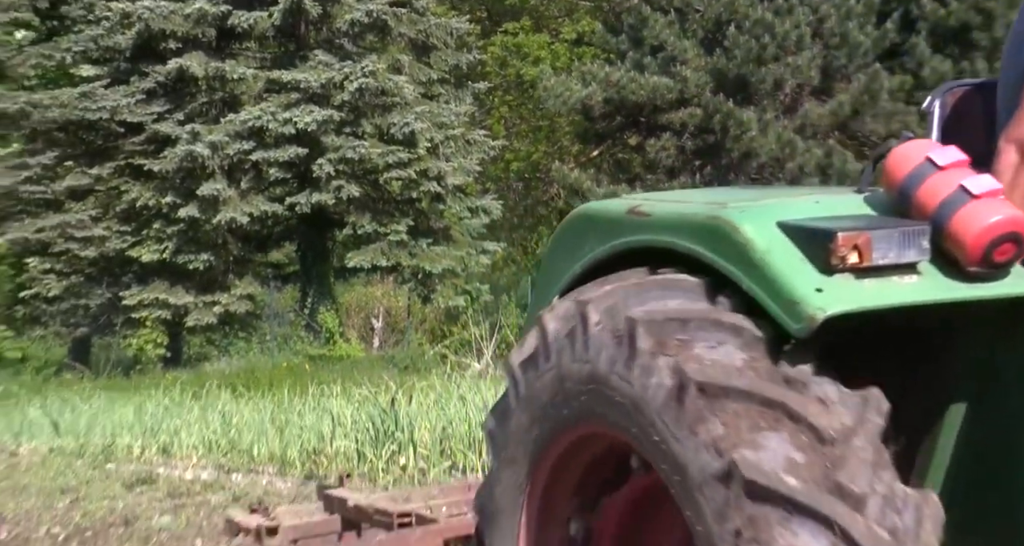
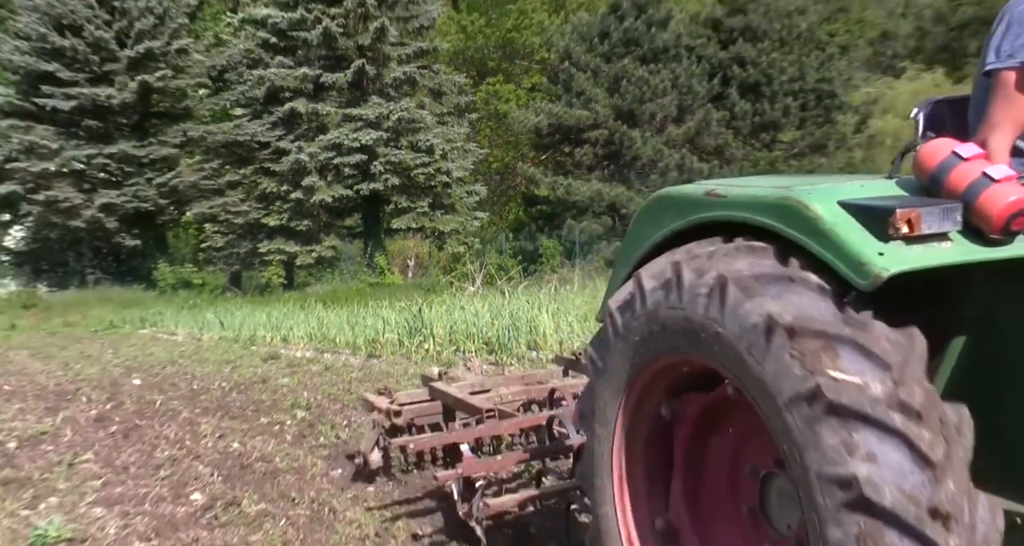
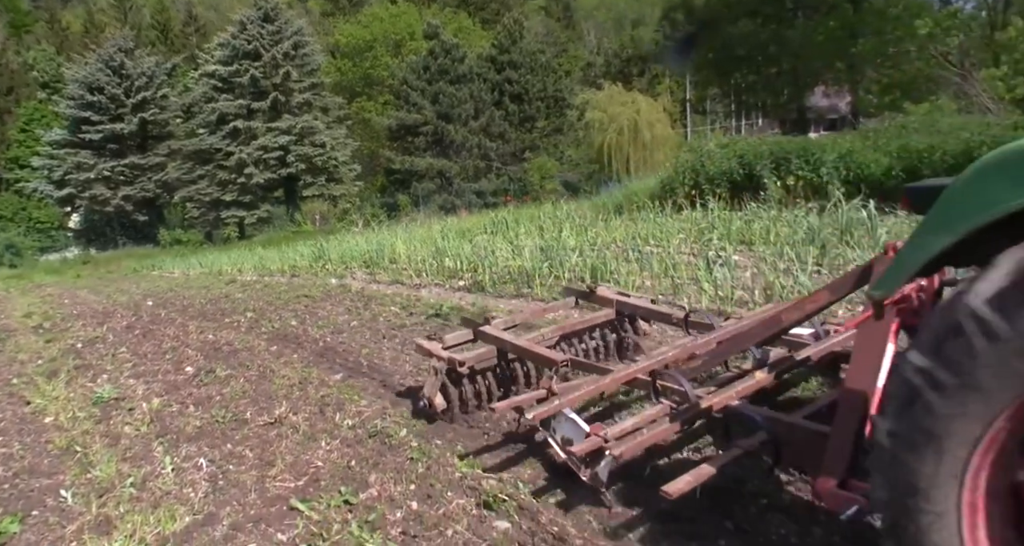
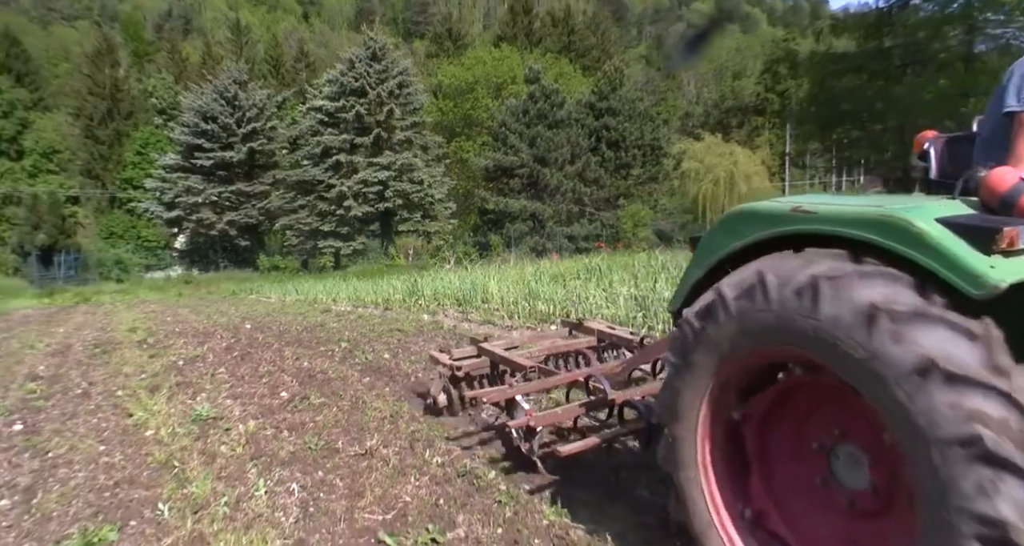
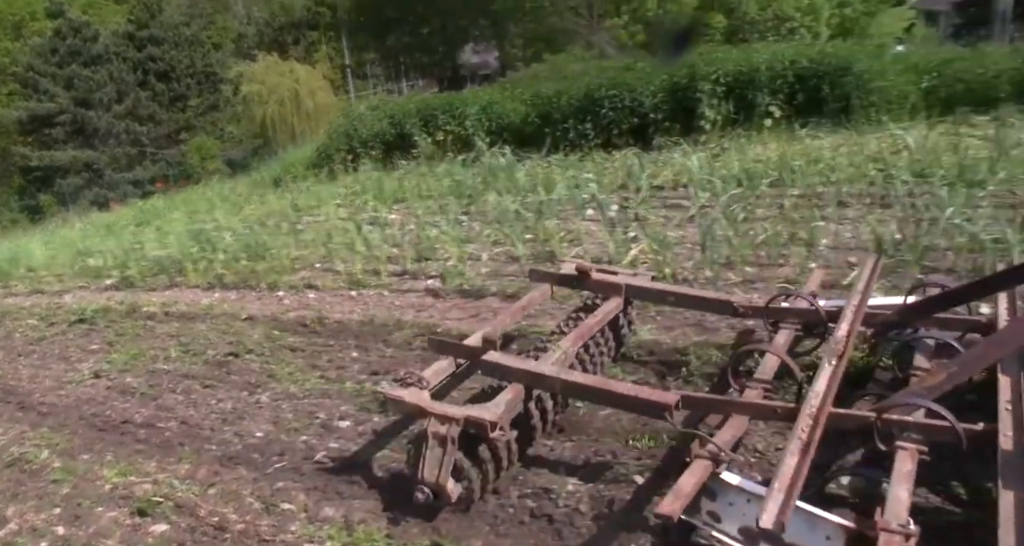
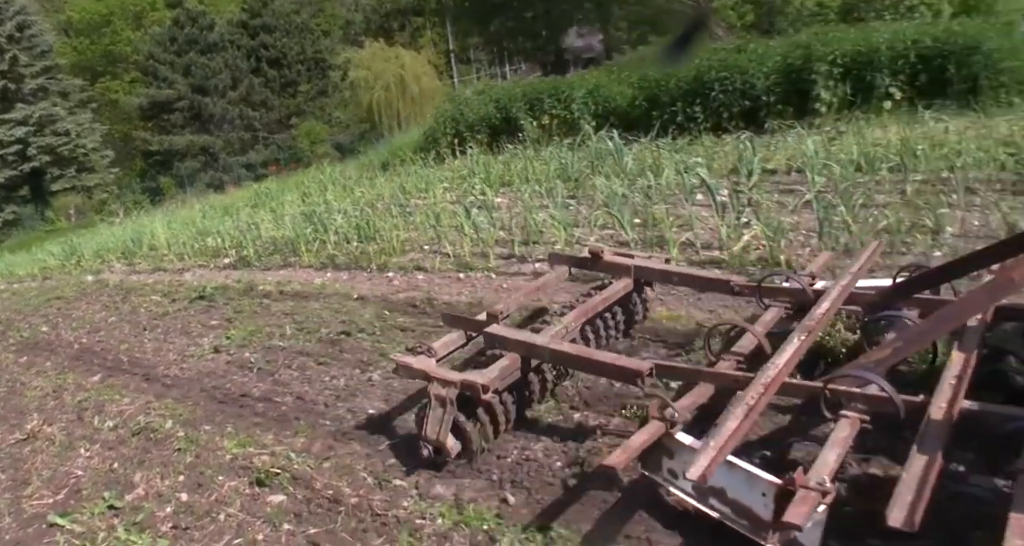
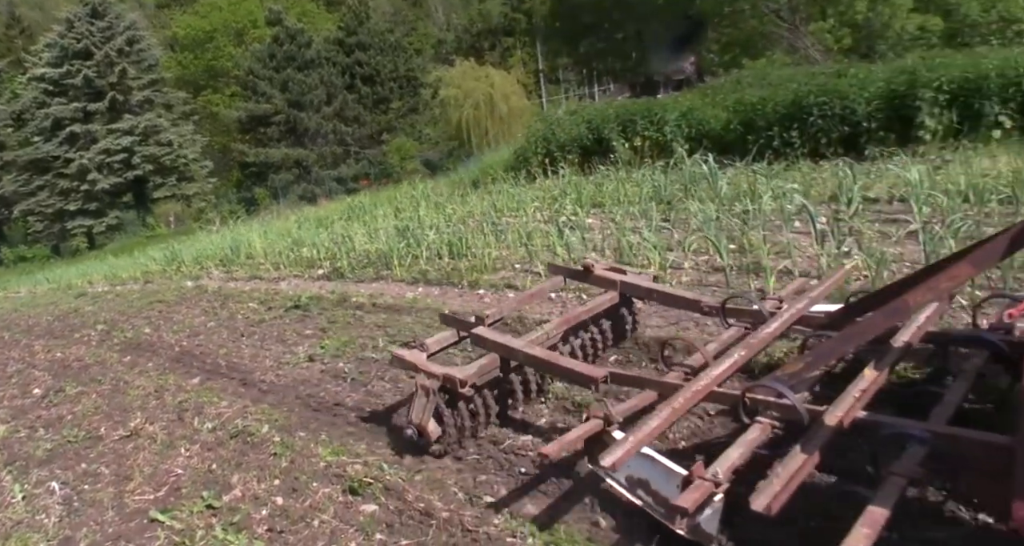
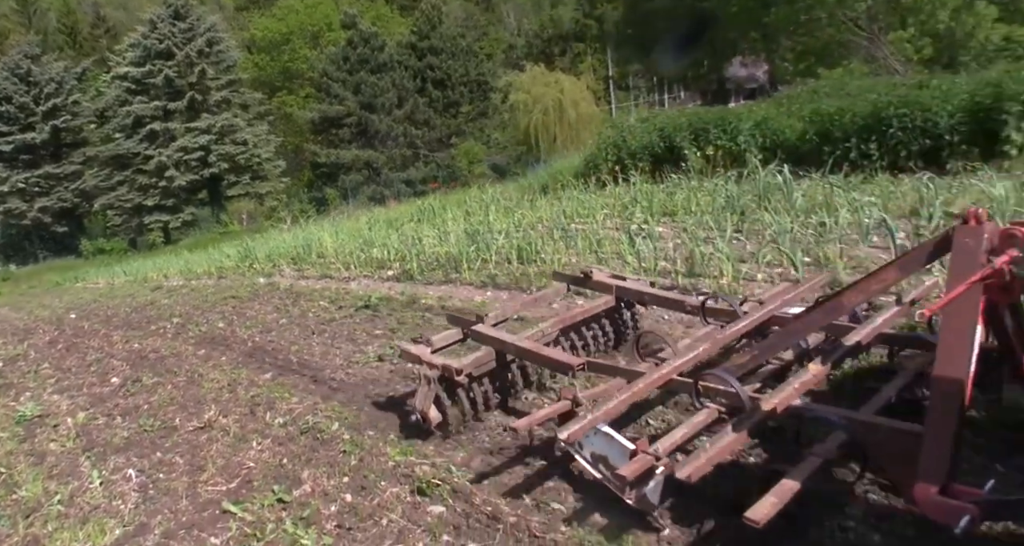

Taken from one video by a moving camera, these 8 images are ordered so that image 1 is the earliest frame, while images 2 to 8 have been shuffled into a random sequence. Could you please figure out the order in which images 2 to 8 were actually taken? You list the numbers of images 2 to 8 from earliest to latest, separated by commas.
2, 4, 3, 8, 7, 6, 5
